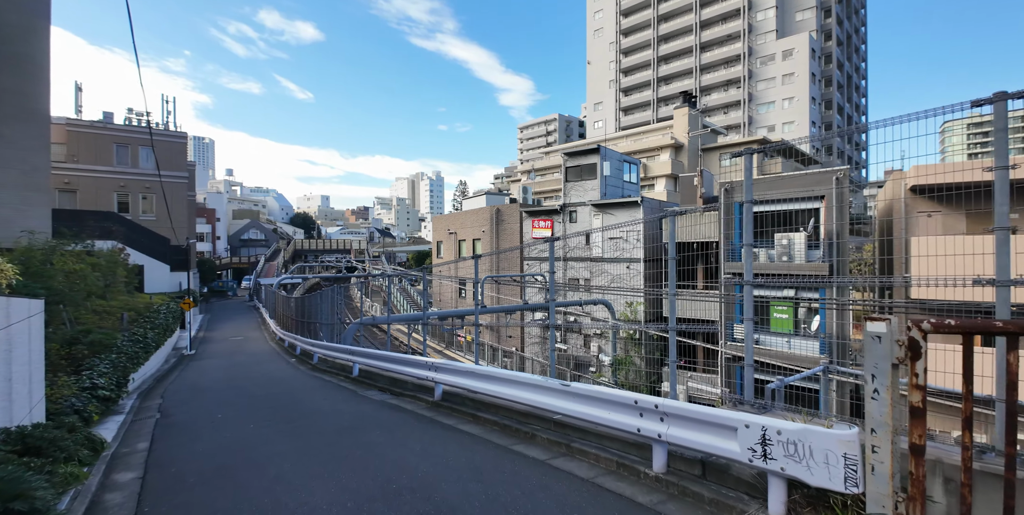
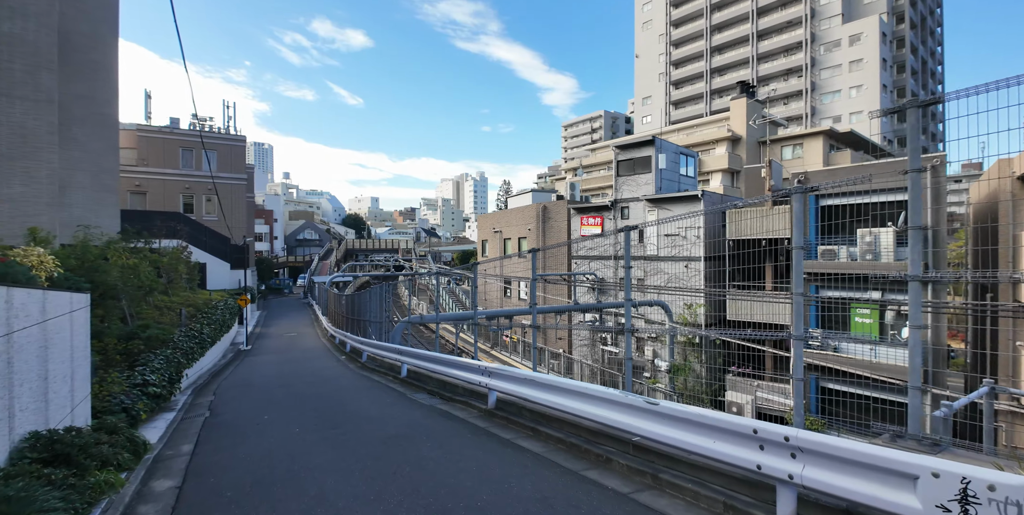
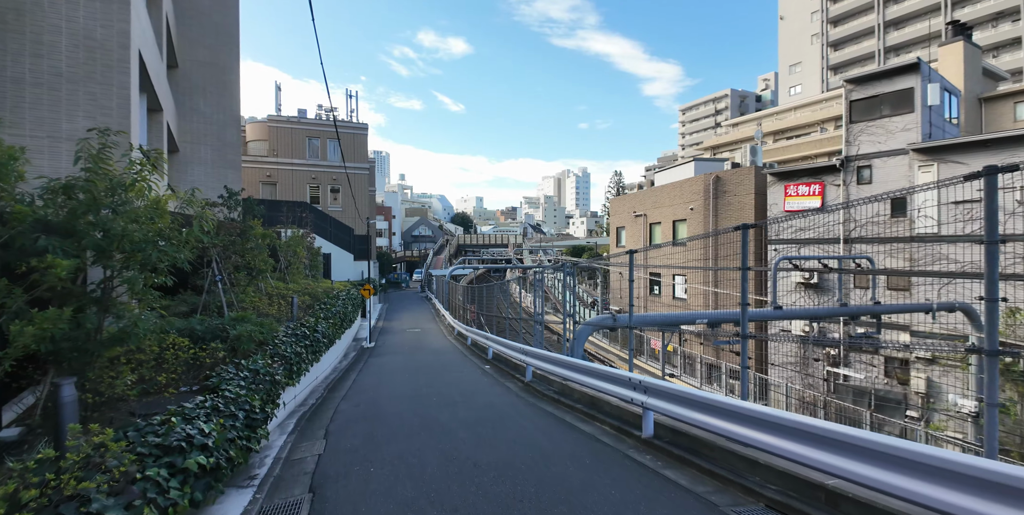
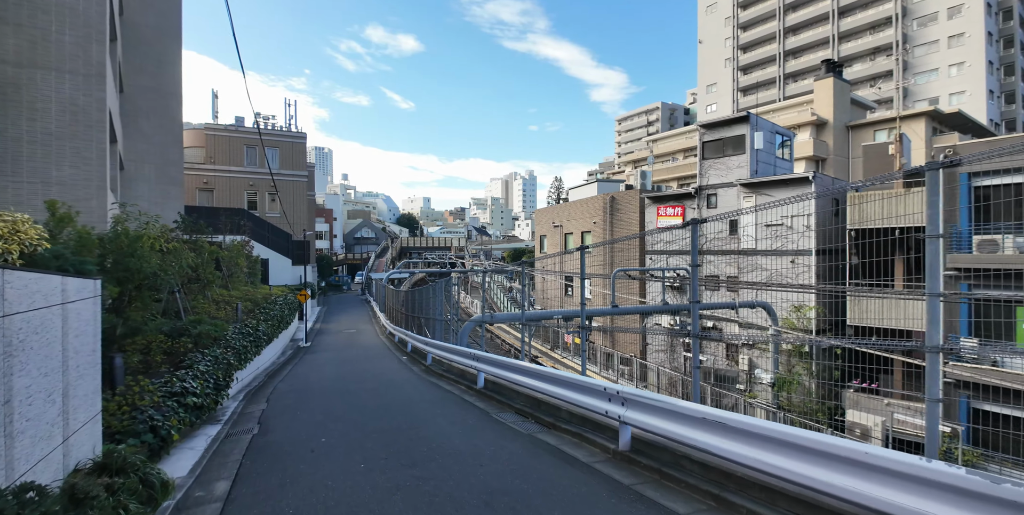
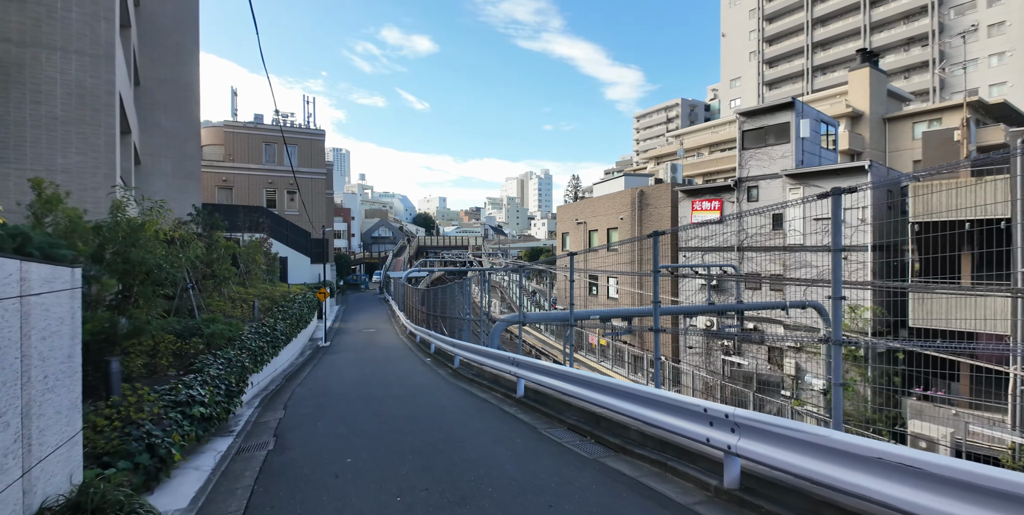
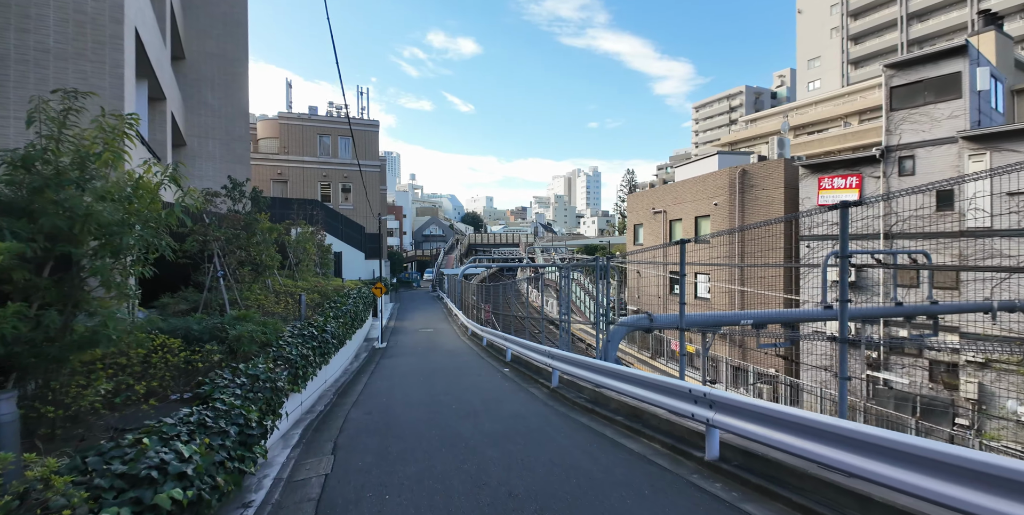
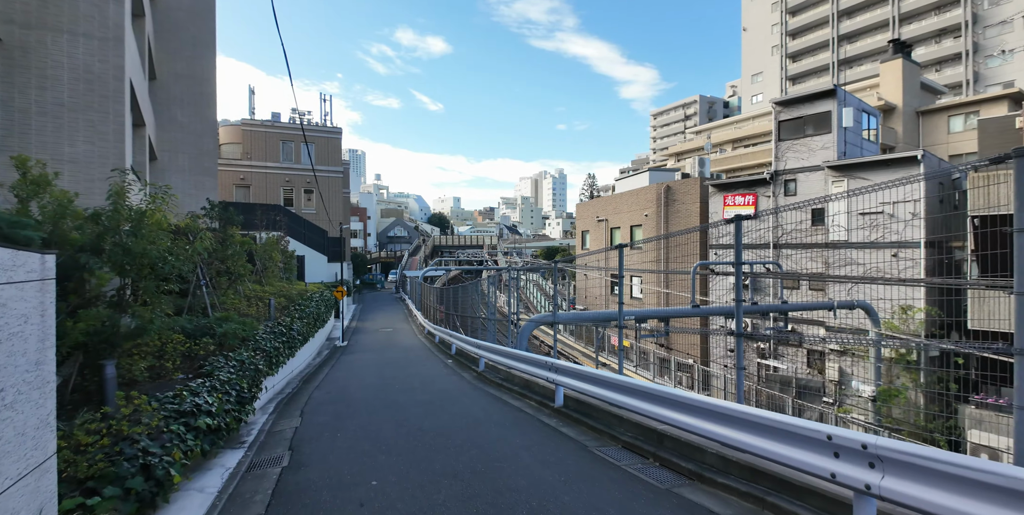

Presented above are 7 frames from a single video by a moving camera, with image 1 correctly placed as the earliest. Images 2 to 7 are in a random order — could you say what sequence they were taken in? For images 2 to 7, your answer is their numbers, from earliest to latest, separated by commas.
2, 4, 5, 7, 3, 6
